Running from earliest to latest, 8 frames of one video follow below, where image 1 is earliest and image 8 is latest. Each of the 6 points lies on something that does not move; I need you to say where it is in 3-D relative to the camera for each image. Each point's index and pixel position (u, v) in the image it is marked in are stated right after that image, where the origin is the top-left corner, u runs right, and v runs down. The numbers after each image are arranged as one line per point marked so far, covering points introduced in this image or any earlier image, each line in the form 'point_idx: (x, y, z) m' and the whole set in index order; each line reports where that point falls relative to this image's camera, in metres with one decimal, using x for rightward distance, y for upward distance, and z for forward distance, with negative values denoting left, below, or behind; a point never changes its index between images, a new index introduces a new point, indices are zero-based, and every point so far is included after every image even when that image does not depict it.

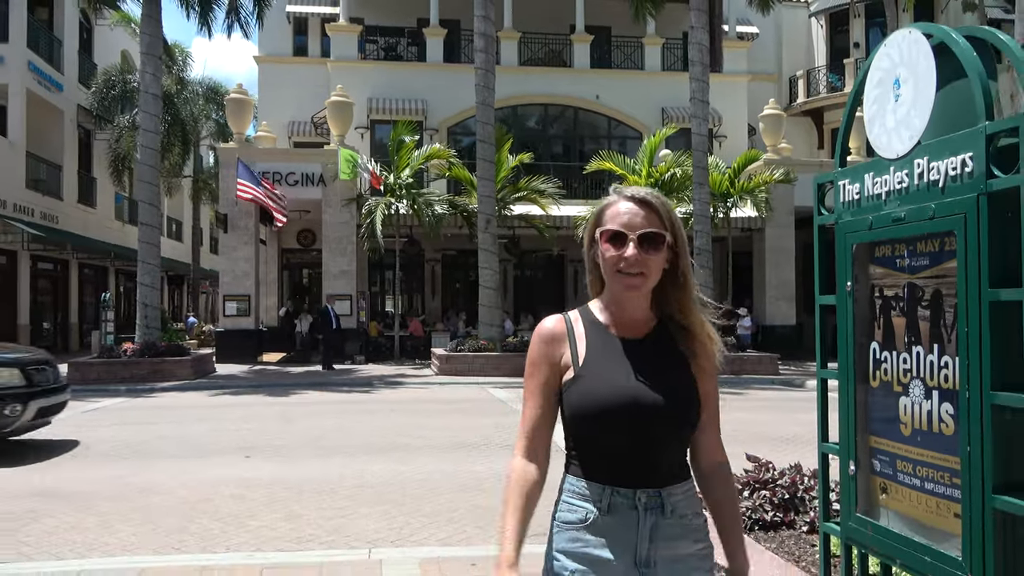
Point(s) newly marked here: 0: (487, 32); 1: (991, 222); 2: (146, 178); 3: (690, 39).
0: (-0.6, +5.7, +18.6) m
1: (+1.3, +0.2, +2.4) m
2: (-7.5, +2.3, +17.1) m
3: (+3.9, +5.5, +18.3) m
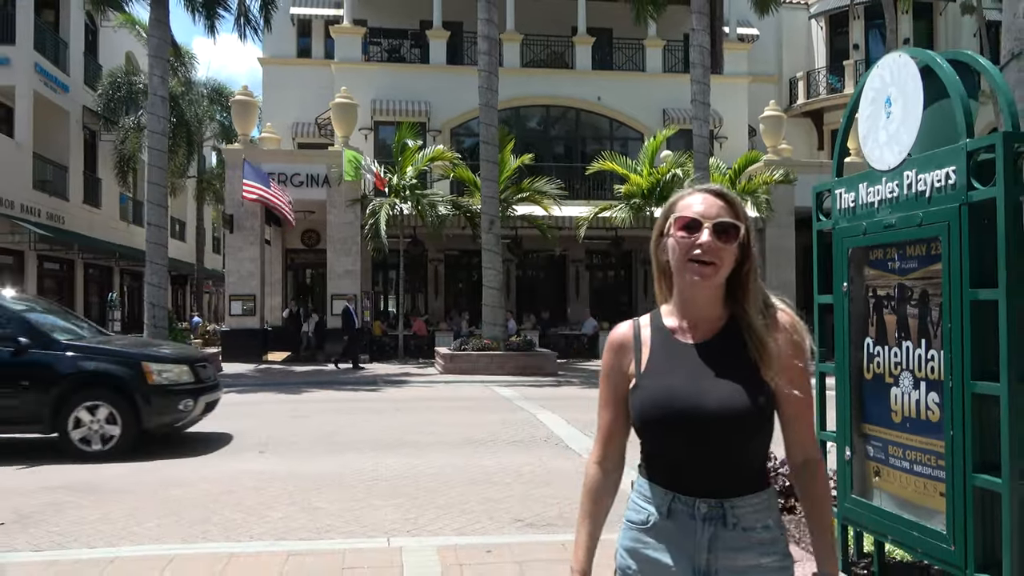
0: (-0.5, +5.7, +18.8) m
1: (+1.4, +0.2, +2.6) m
2: (-7.5, +2.3, +17.3) m
3: (+4.0, +5.5, +18.5) m
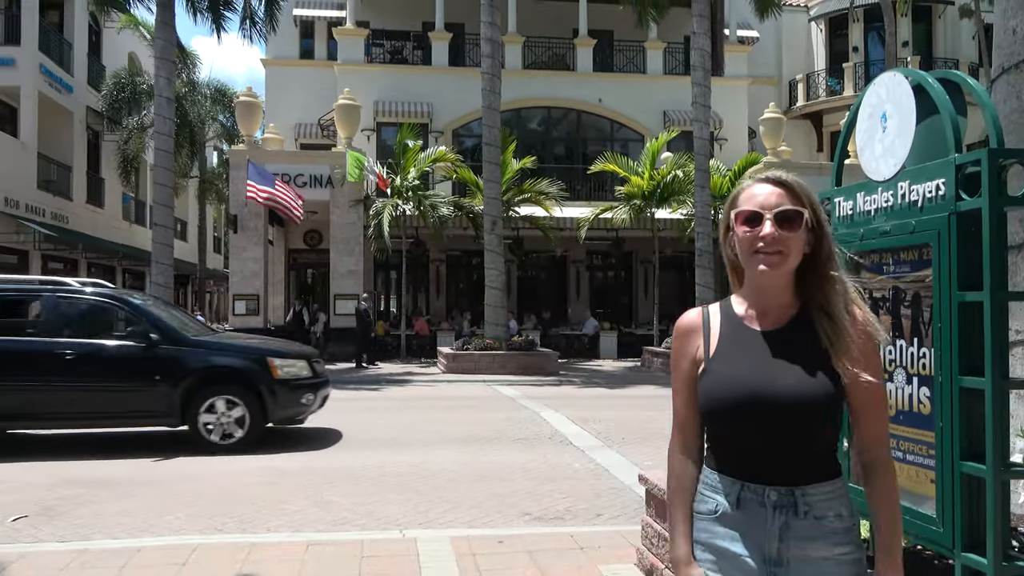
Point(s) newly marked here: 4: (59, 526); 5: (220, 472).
0: (-0.4, +5.7, +19.0) m
1: (+1.4, +0.2, +2.7) m
2: (-7.4, +2.3, +17.5) m
3: (+4.0, +5.5, +18.7) m
4: (-3.0, -1.6, +5.5) m
5: (-2.5, -1.6, +7.2) m
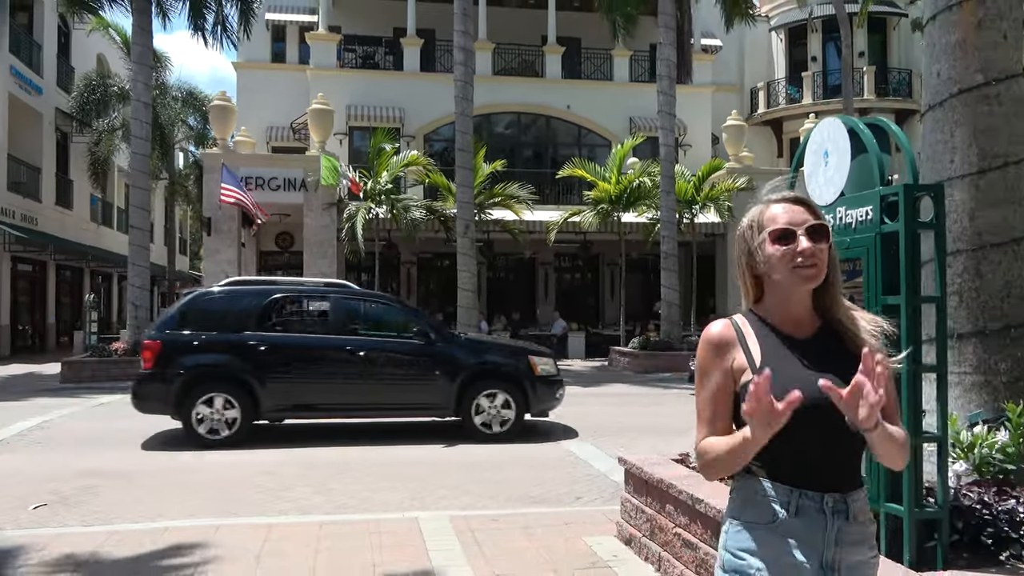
0: (-1.1, +5.7, +19.5) m
1: (+1.5, +0.1, +3.3) m
2: (-8.0, +2.2, +17.7) m
3: (+3.4, +5.4, +19.4) m
4: (-3.1, -1.6, +5.9) m
5: (-2.7, -1.6, +7.6) m
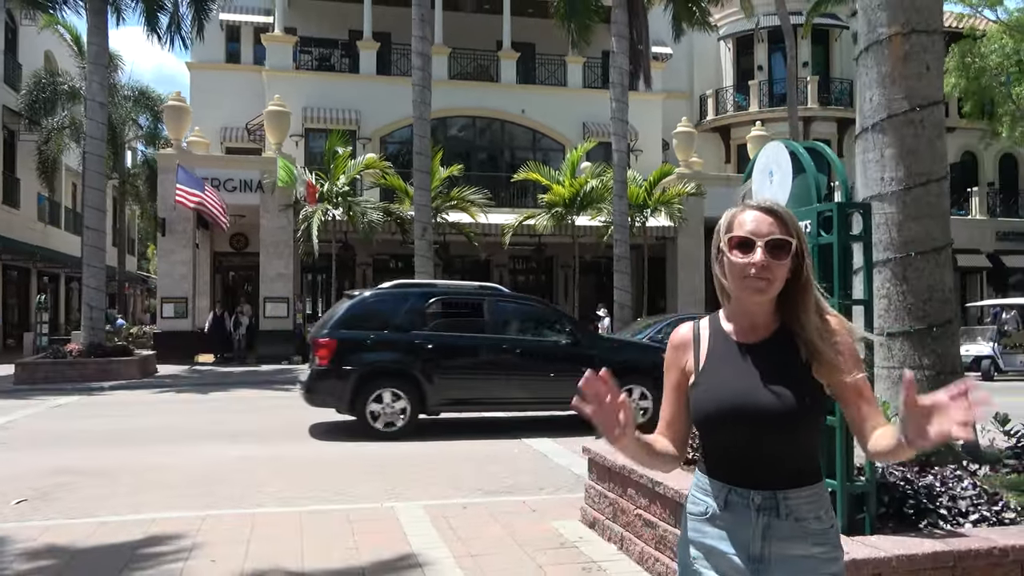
0: (-2.1, +5.6, +19.8) m
1: (+1.4, +0.1, +3.8) m
2: (-8.9, +2.2, +17.6) m
3: (+2.4, +5.4, +19.9) m
4: (-3.3, -1.6, +6.1) m
5: (-3.0, -1.6, +7.8) m
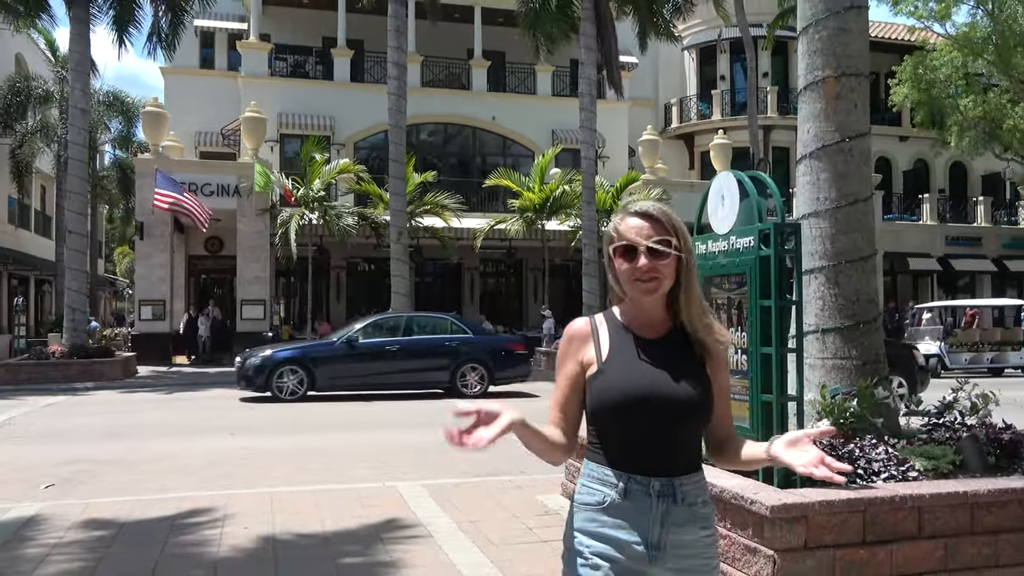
0: (-2.8, +5.6, +20.5) m
1: (+1.4, +0.1, +4.6) m
2: (-9.5, +2.1, +18.0) m
3: (+1.7, +5.3, +20.8) m
4: (-3.4, -1.6, +6.7) m
5: (-3.2, -1.7, +8.4) m
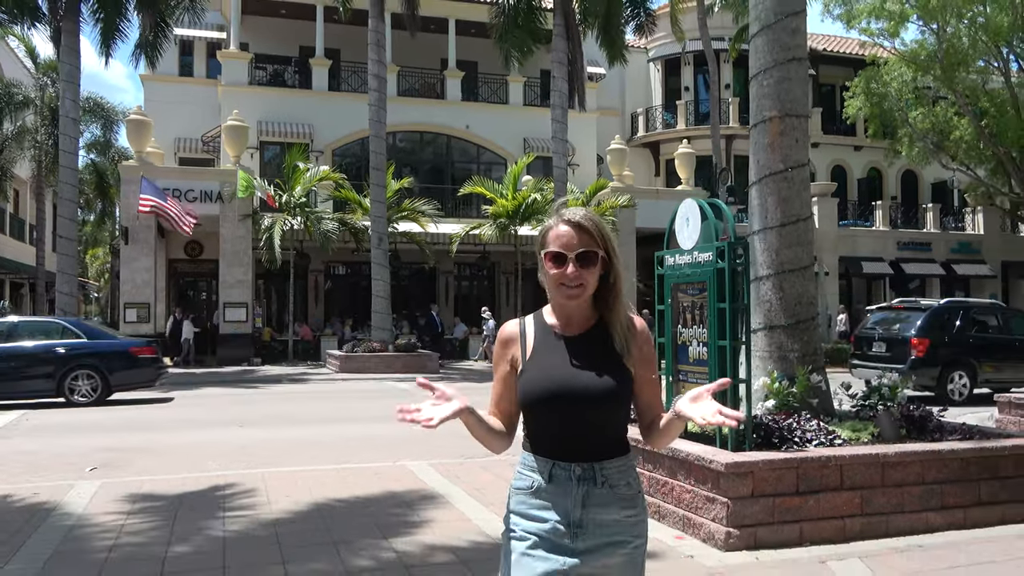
0: (-3.4, +5.5, +21.4) m
1: (+1.4, +0.1, +5.6) m
2: (-10.0, +2.1, +18.6) m
3: (+1.1, +5.2, +21.8) m
4: (-3.4, -1.7, +7.5) m
5: (-3.3, -1.7, +9.3) m
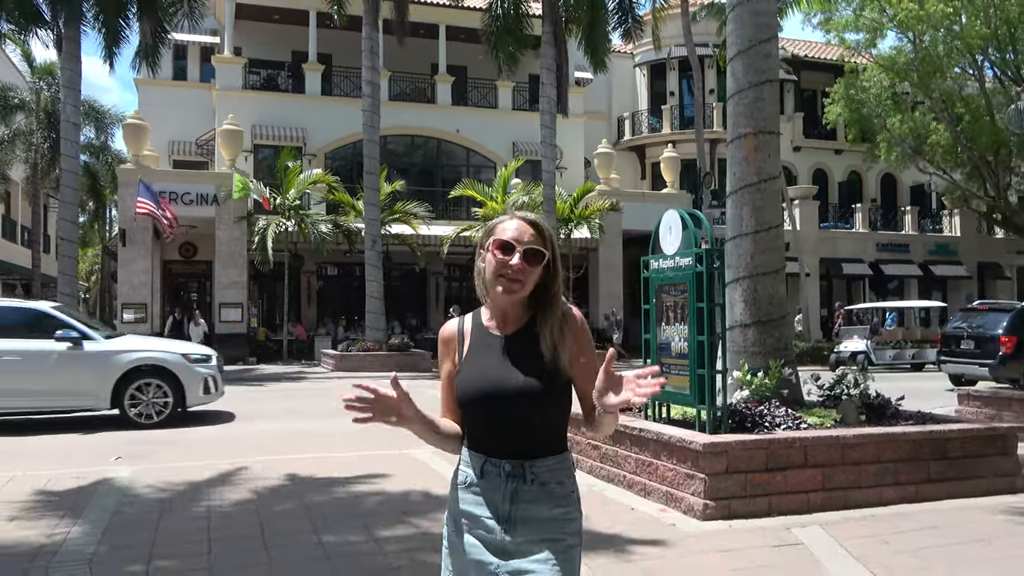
0: (-3.6, +5.5, +21.9) m
1: (+1.4, +0.1, +6.3) m
2: (-10.2, +2.0, +19.0) m
3: (+0.8, +5.2, +22.5) m
4: (-3.5, -1.7, +8.1) m
5: (-3.3, -1.7, +9.8) m
